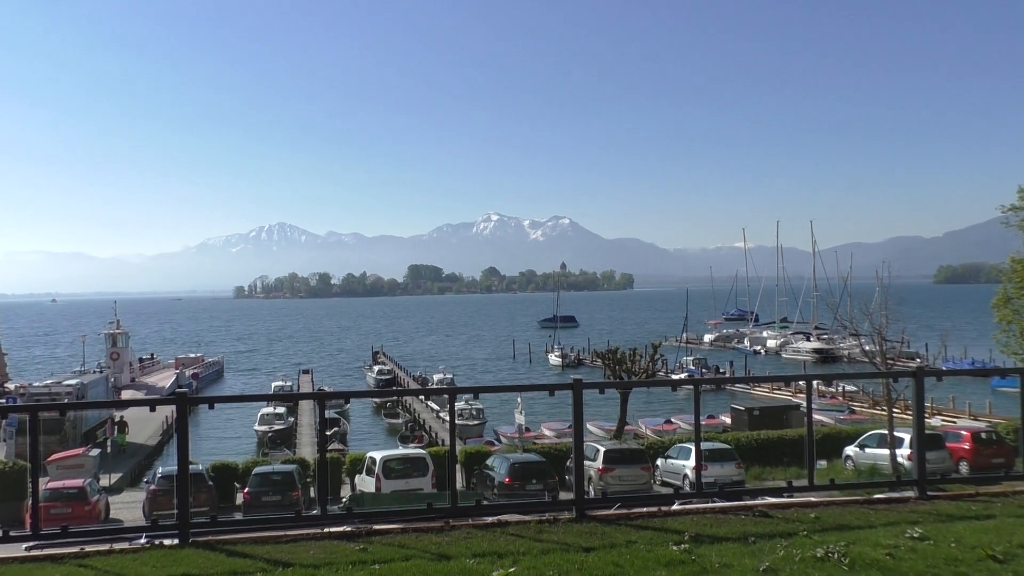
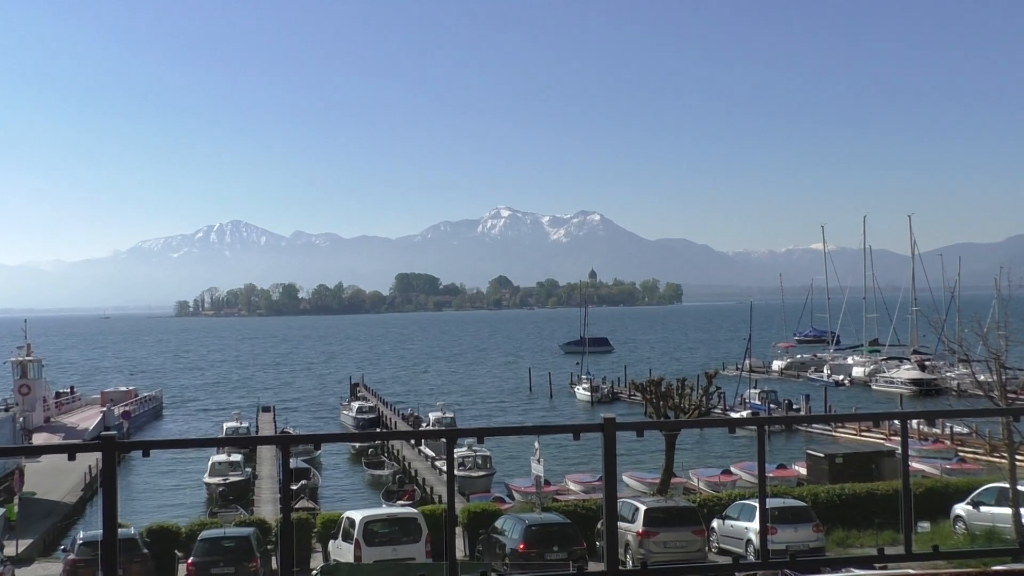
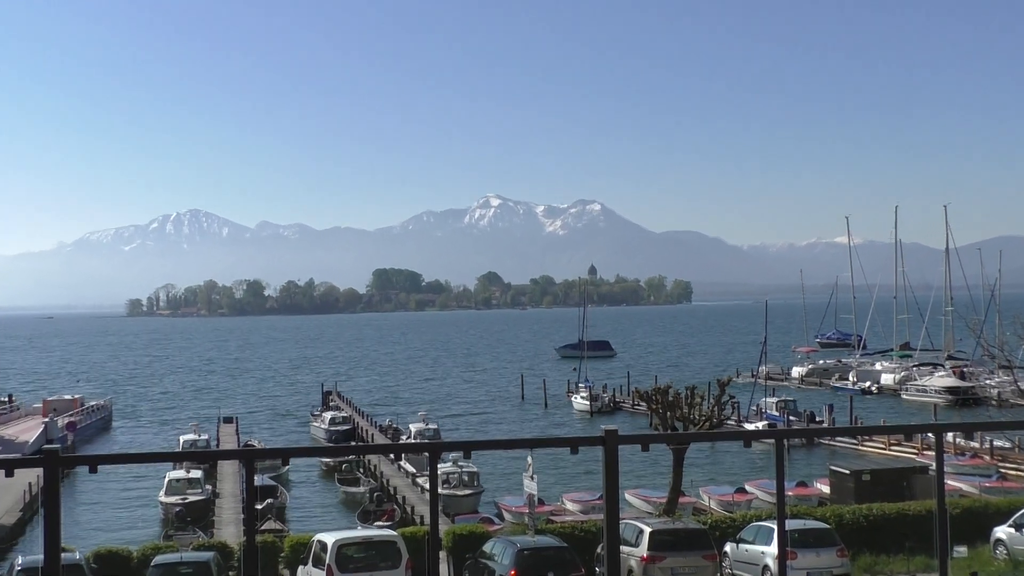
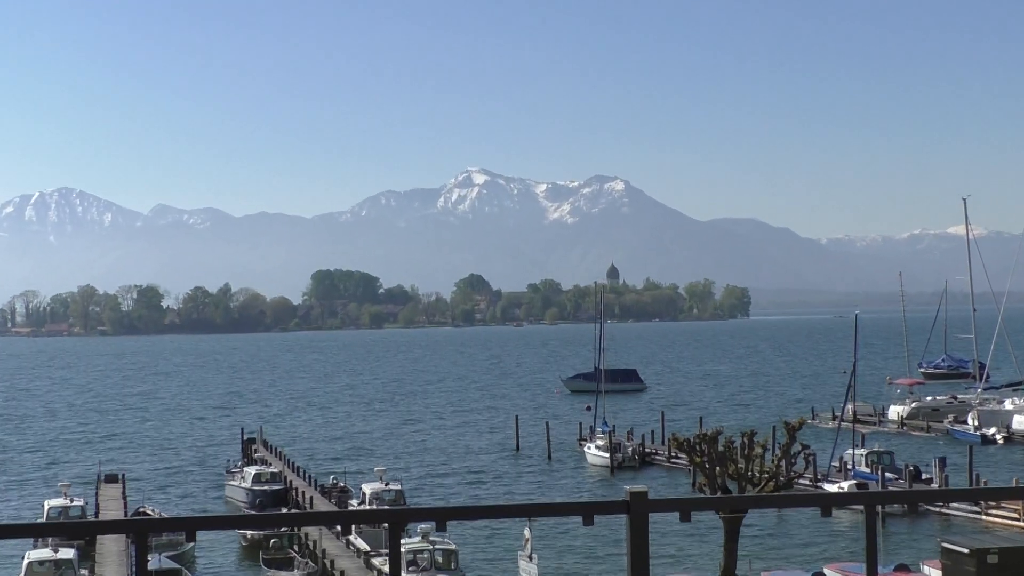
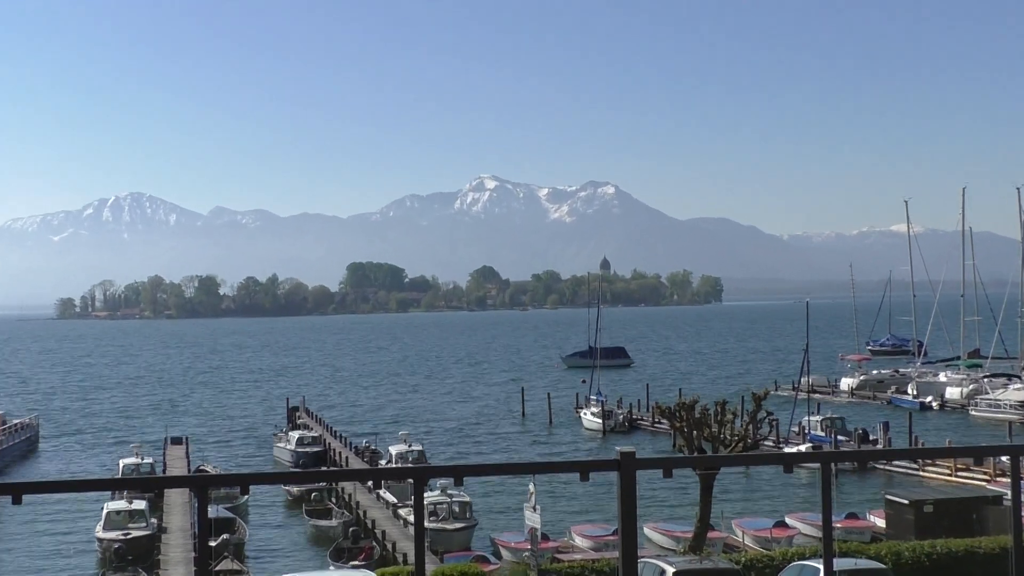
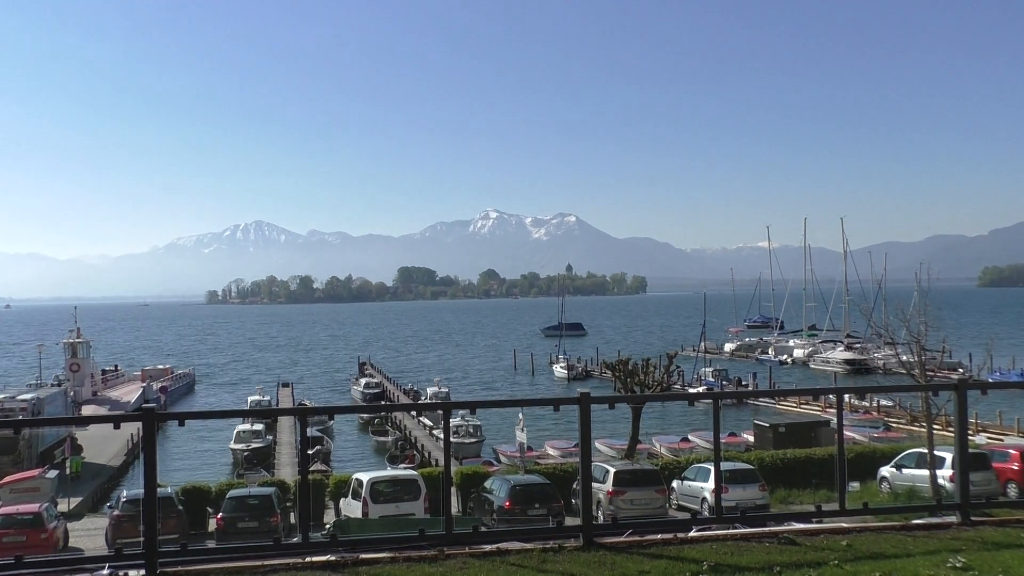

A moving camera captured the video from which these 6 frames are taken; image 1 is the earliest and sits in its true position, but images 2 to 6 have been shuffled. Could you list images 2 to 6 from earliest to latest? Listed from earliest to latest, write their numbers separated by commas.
6, 2, 3, 5, 4
